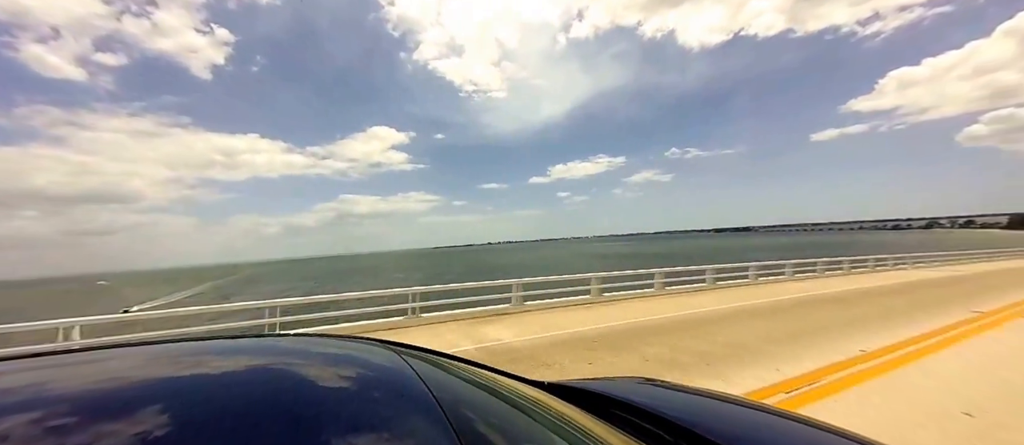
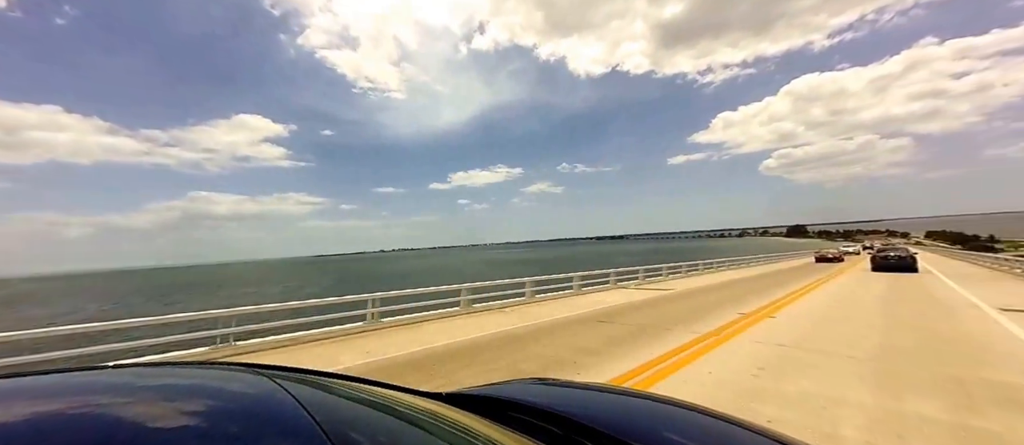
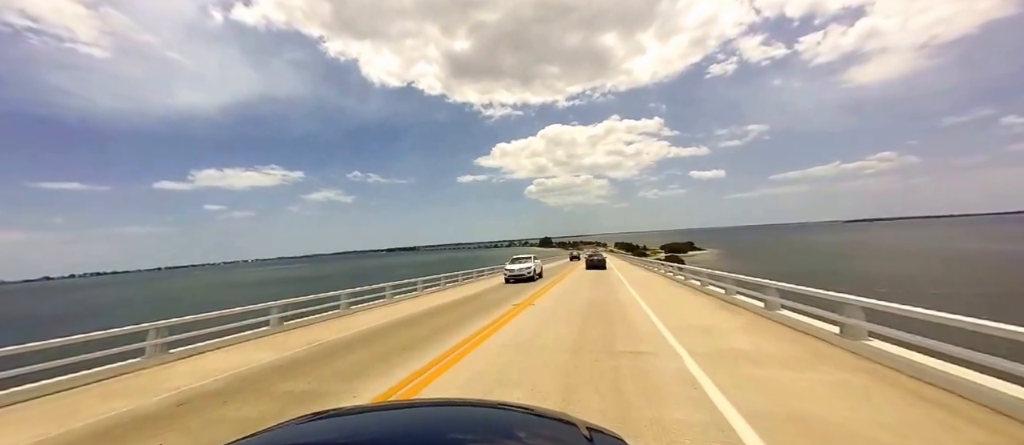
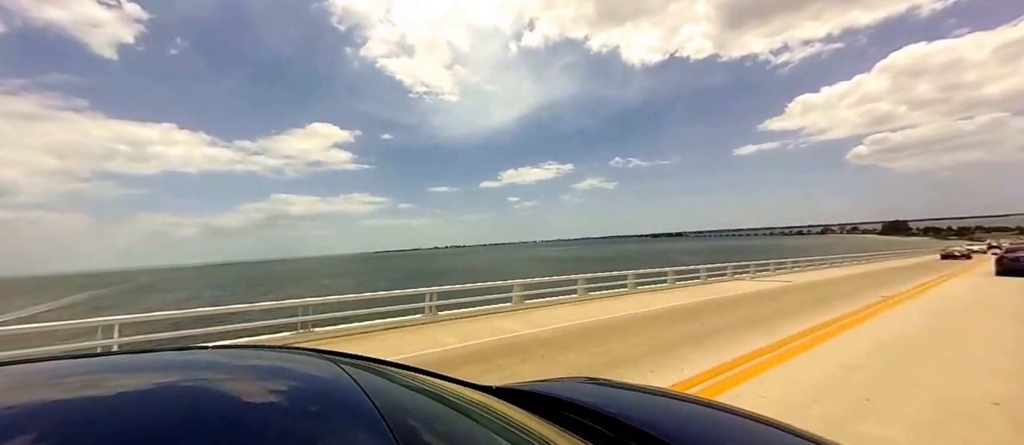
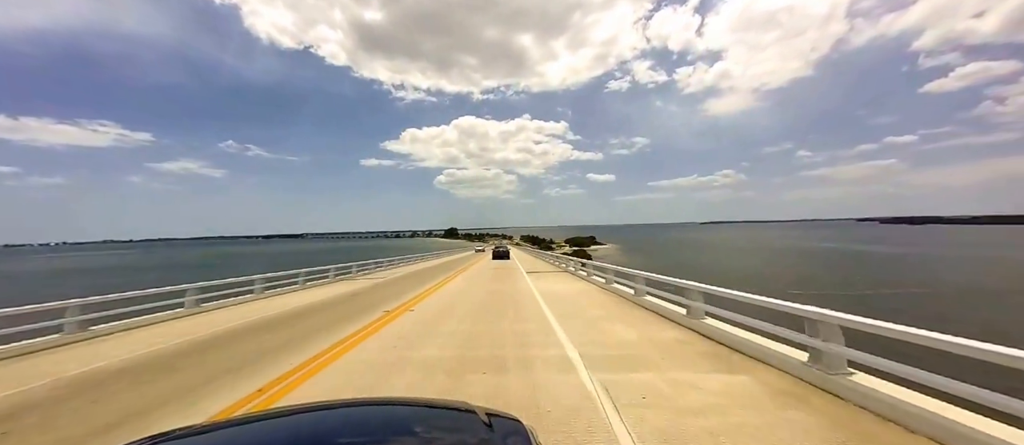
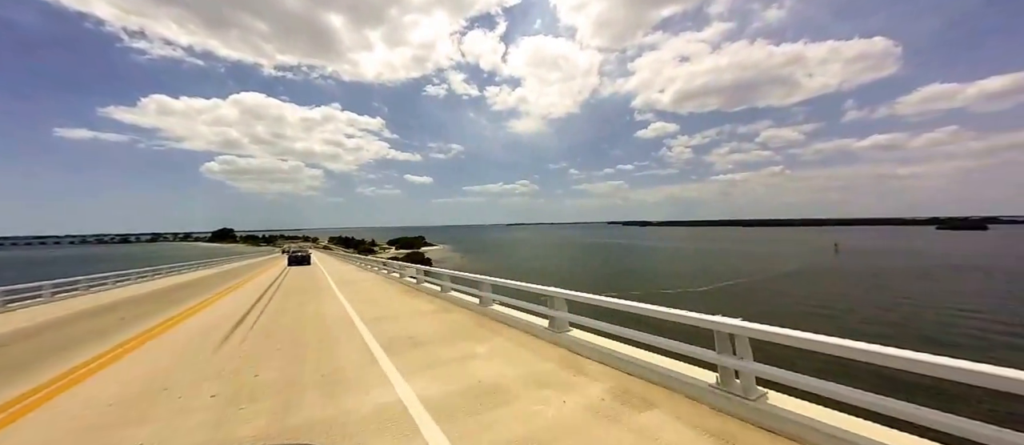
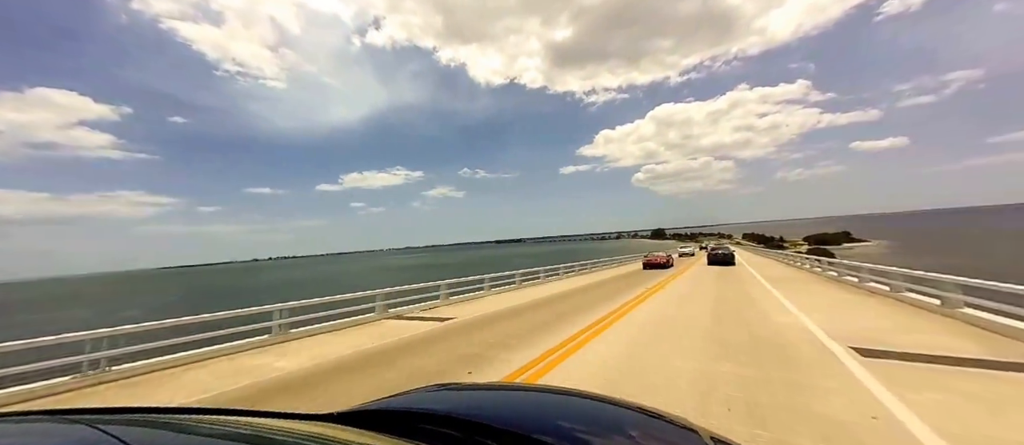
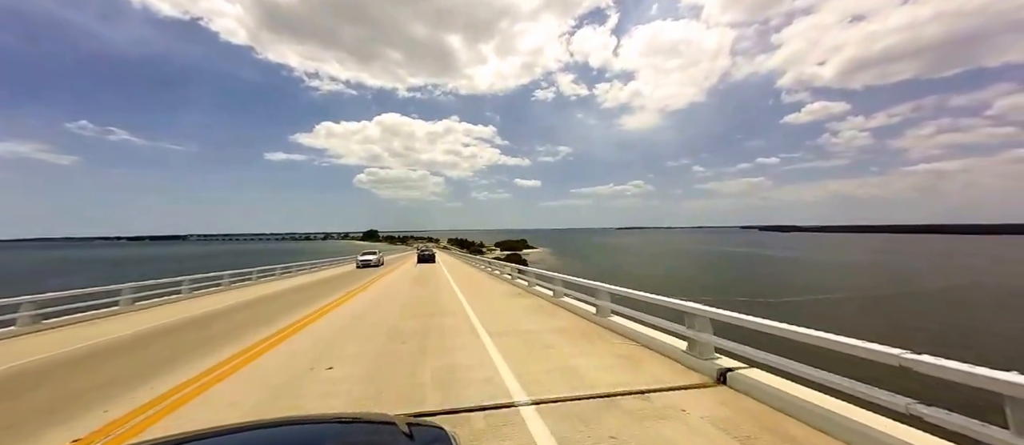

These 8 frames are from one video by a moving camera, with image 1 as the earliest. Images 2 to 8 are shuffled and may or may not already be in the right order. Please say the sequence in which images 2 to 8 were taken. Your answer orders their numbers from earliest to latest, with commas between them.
4, 2, 7, 3, 5, 8, 6
